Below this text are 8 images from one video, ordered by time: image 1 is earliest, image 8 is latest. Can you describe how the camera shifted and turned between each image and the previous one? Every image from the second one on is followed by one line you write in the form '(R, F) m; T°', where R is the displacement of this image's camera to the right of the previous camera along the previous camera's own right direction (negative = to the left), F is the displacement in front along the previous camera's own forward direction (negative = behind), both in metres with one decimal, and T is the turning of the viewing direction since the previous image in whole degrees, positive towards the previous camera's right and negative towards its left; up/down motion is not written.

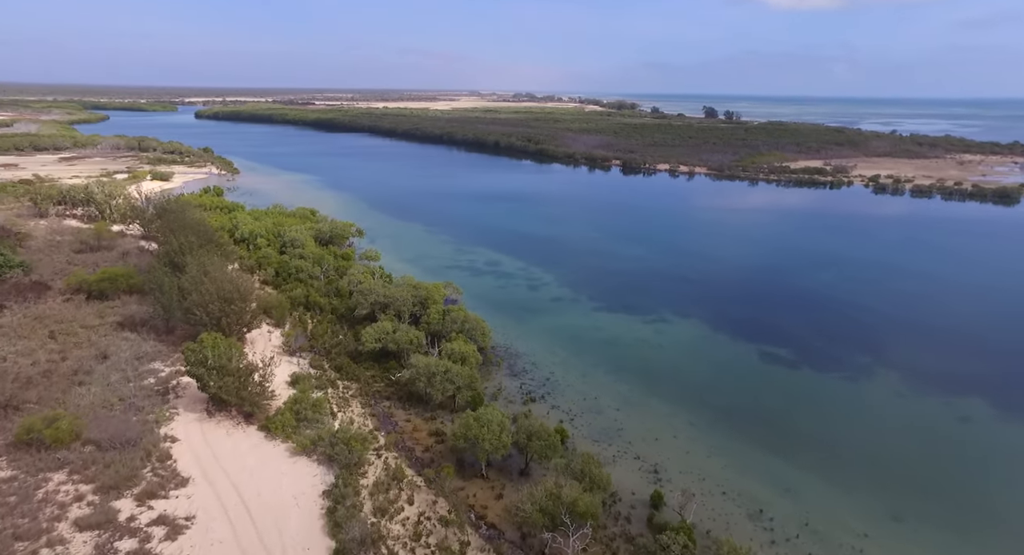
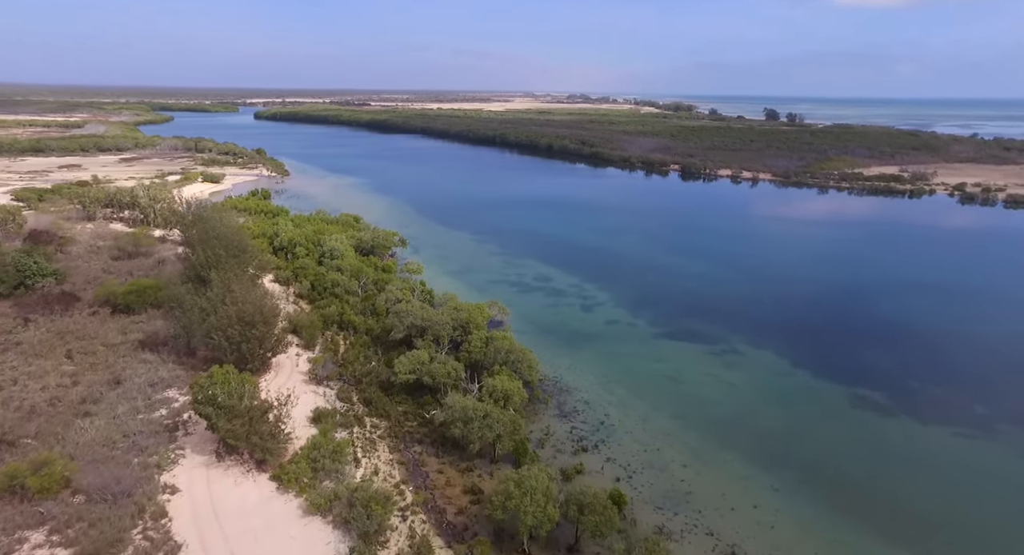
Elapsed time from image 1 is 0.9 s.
(-0.1, +2.0) m; -5°
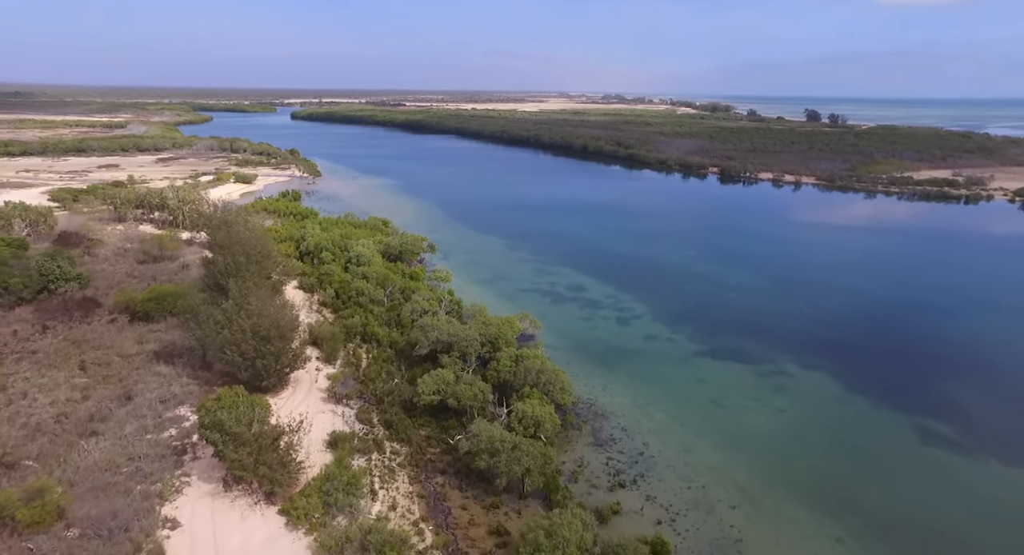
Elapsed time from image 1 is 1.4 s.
(-0.1, +1.1) m; -3°
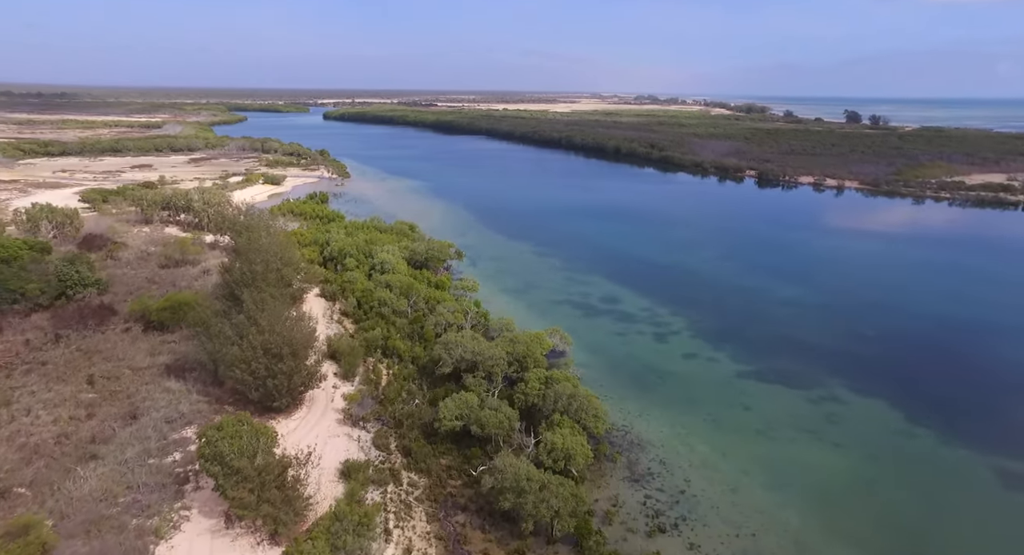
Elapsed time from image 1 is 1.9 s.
(-0.1, +1.1) m; -3°
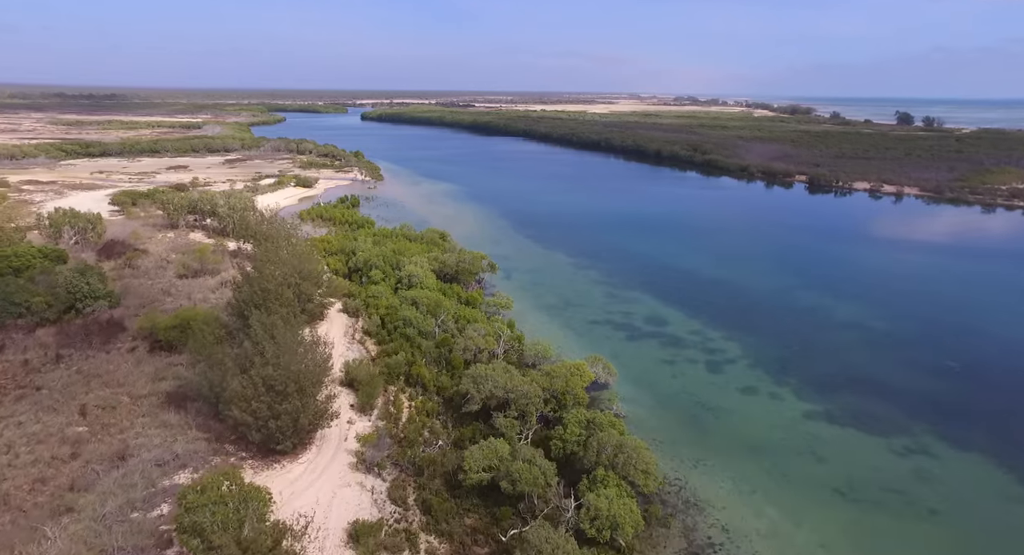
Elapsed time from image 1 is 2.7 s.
(-0.1, +1.7) m; -3°
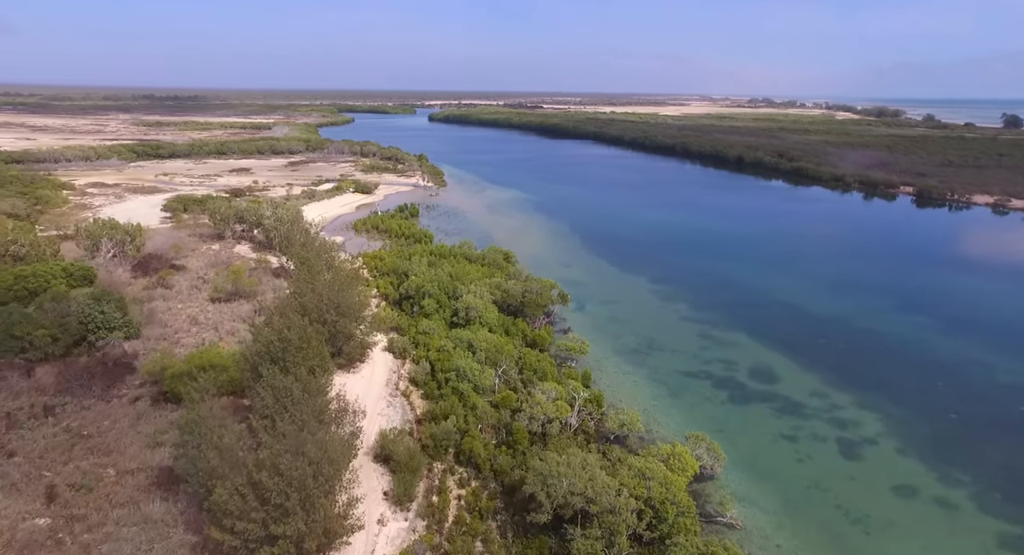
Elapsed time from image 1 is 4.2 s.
(-0.4, +3.3) m; -6°
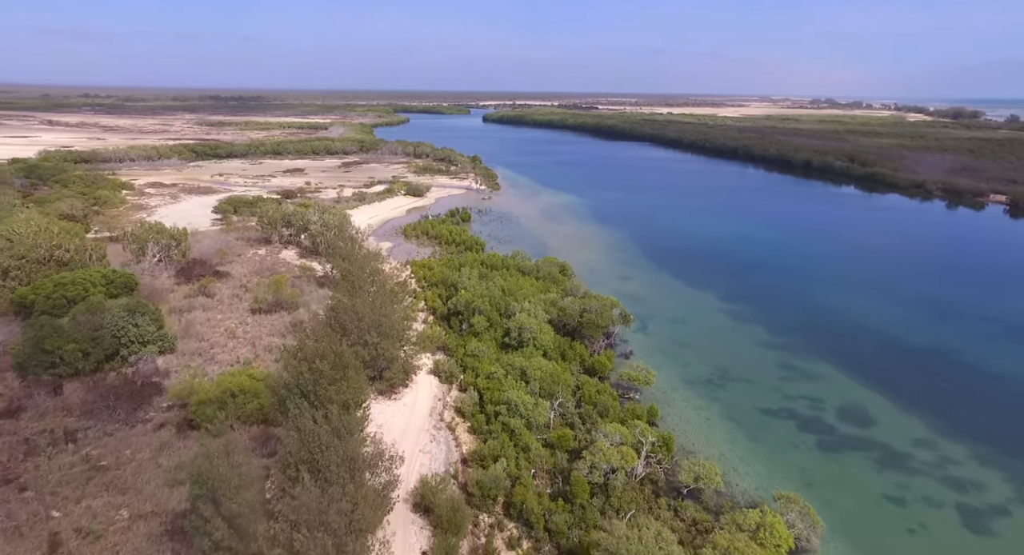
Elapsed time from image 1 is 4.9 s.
(-0.3, +1.6) m; -5°
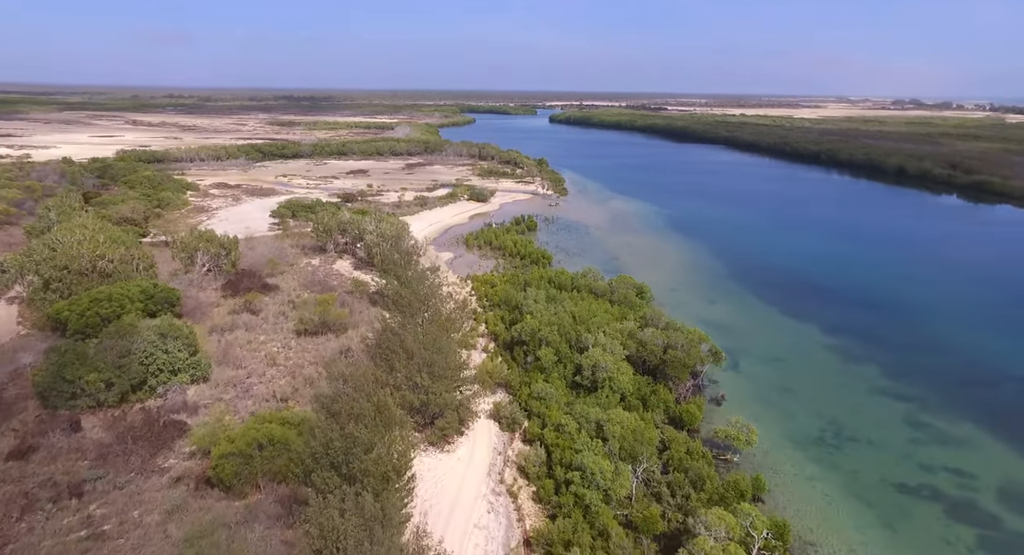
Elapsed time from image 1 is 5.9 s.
(-0.4, +2.2) m; -6°
